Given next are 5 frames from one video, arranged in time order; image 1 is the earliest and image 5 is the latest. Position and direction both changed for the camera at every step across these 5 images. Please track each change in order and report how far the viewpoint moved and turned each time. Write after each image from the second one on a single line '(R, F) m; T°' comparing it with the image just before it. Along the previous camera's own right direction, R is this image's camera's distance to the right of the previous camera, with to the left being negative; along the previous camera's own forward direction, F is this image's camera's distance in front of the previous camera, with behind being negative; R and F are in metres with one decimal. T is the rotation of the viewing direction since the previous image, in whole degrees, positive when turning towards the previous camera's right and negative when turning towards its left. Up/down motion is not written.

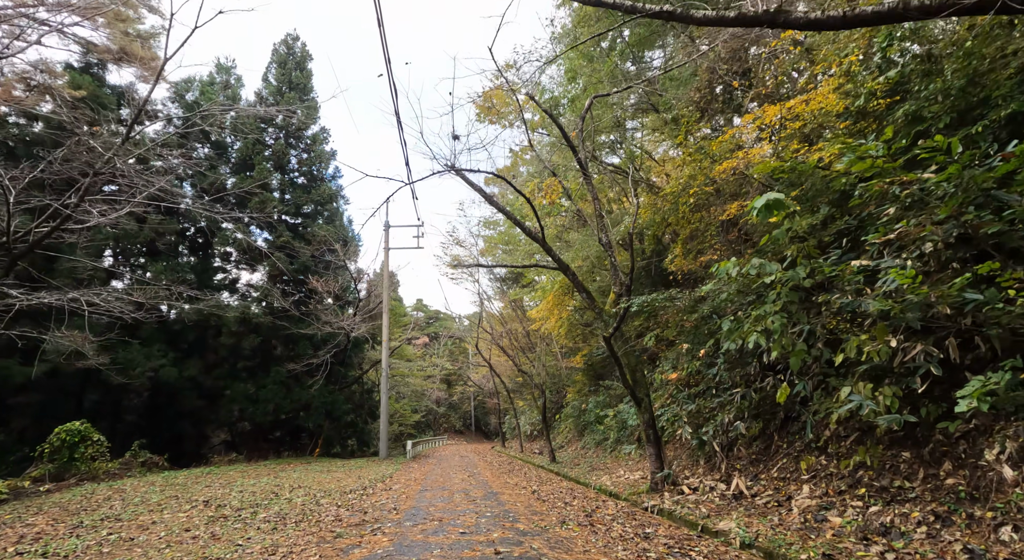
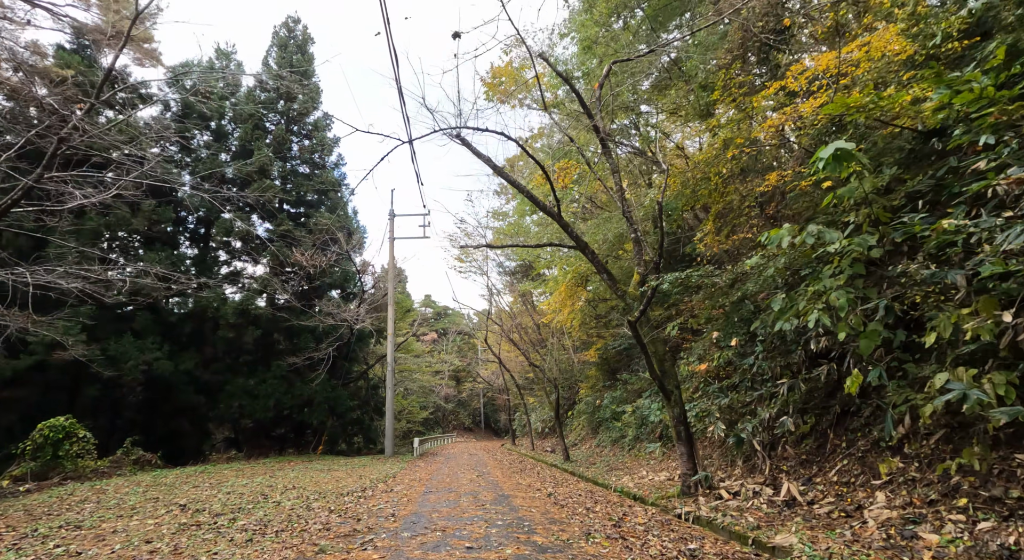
(-0.1, +0.9) m; -1°
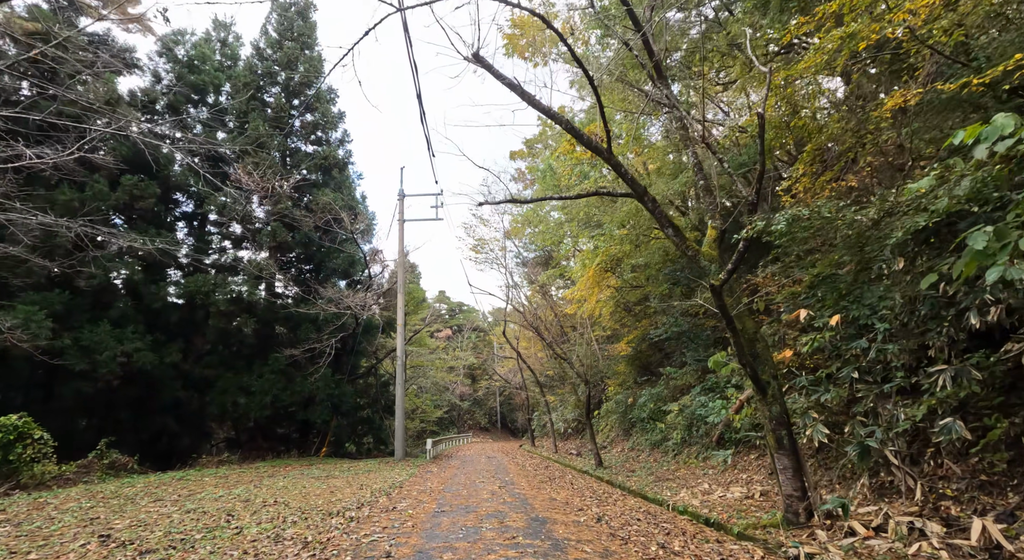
(-0.2, +1.8) m; -2°
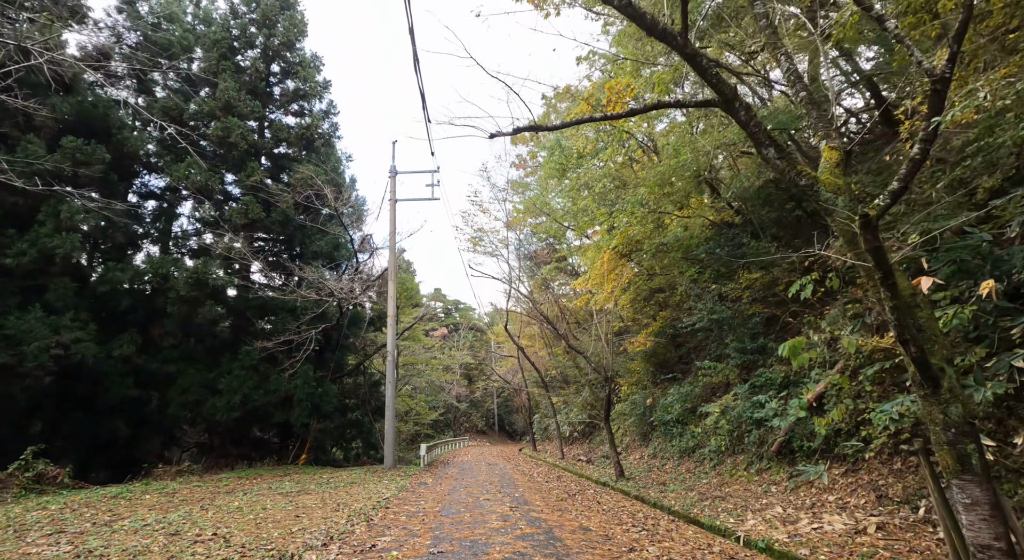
(-0.3, +1.9) m; 0°
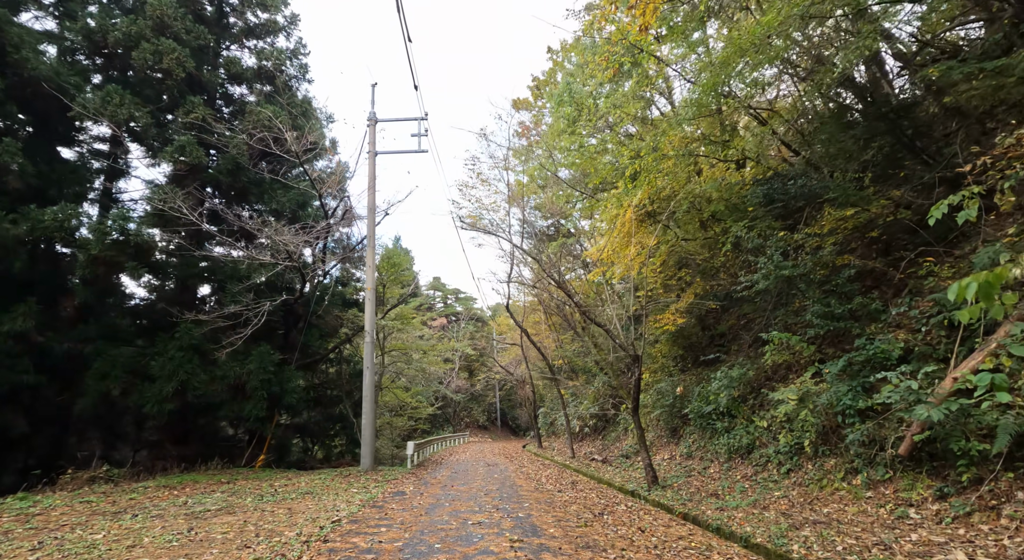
(0.0, +2.6) m; 0°
